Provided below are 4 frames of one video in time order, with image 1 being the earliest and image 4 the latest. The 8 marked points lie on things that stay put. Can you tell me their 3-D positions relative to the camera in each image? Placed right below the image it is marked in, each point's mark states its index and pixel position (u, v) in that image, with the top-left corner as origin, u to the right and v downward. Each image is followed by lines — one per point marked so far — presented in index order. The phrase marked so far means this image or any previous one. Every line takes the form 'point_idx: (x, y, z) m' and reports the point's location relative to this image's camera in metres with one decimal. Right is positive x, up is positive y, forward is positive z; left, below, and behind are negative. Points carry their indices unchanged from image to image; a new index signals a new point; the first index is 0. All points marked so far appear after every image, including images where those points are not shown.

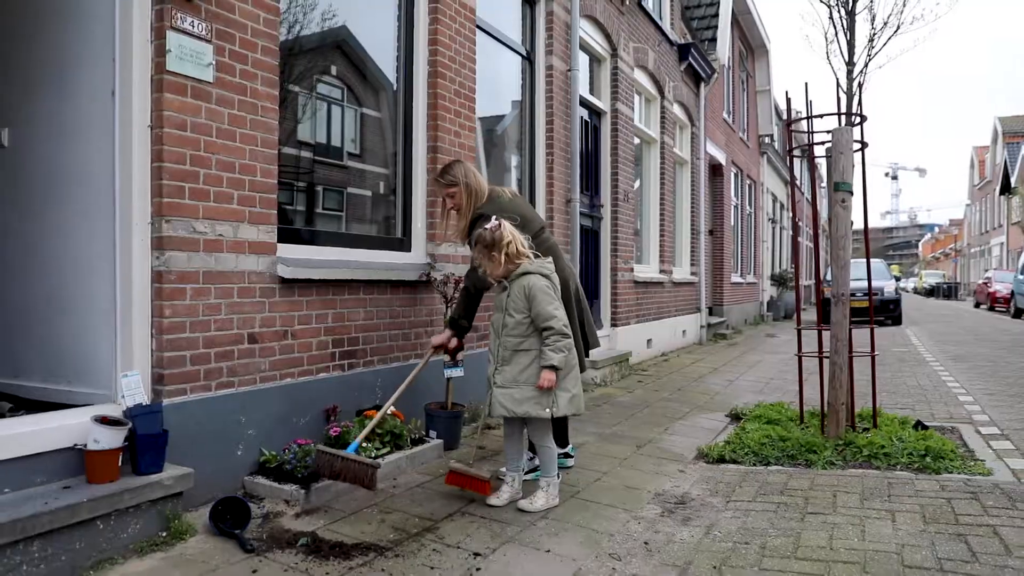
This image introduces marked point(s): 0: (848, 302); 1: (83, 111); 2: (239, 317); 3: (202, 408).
0: (+2.3, -0.1, +5.0) m
1: (-2.1, +0.9, +3.5) m
2: (-1.4, -0.1, +3.7) m
3: (-1.5, -0.6, +3.5) m
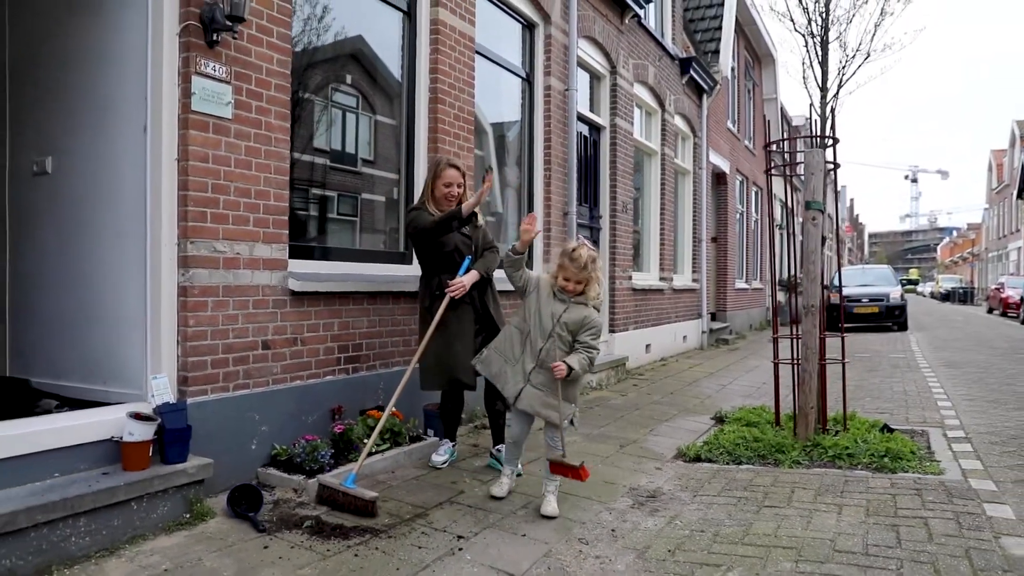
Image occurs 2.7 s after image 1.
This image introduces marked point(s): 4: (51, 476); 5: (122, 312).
0: (+2.3, -0.2, +5.4) m
1: (-2.2, +0.8, +4.0) m
2: (-1.5, -0.2, +4.2) m
3: (-1.6, -0.6, +3.9) m
4: (-2.1, -0.8, +3.3) m
5: (-2.1, -0.1, +4.0) m
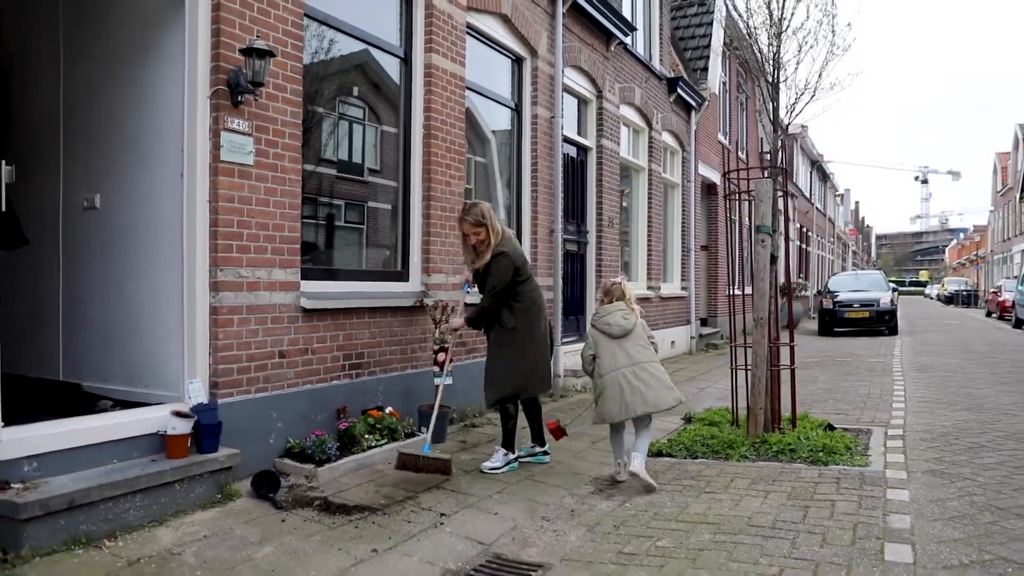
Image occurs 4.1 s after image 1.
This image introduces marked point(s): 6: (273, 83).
0: (+2.1, -0.3, +6.1) m
1: (-2.3, +0.7, +4.8) m
2: (-1.6, -0.3, +4.9) m
3: (-1.7, -0.8, +4.7) m
4: (-2.2, -1.0, +4.0) m
5: (-2.3, -0.3, +4.7) m
6: (-1.6, +1.4, +4.9) m
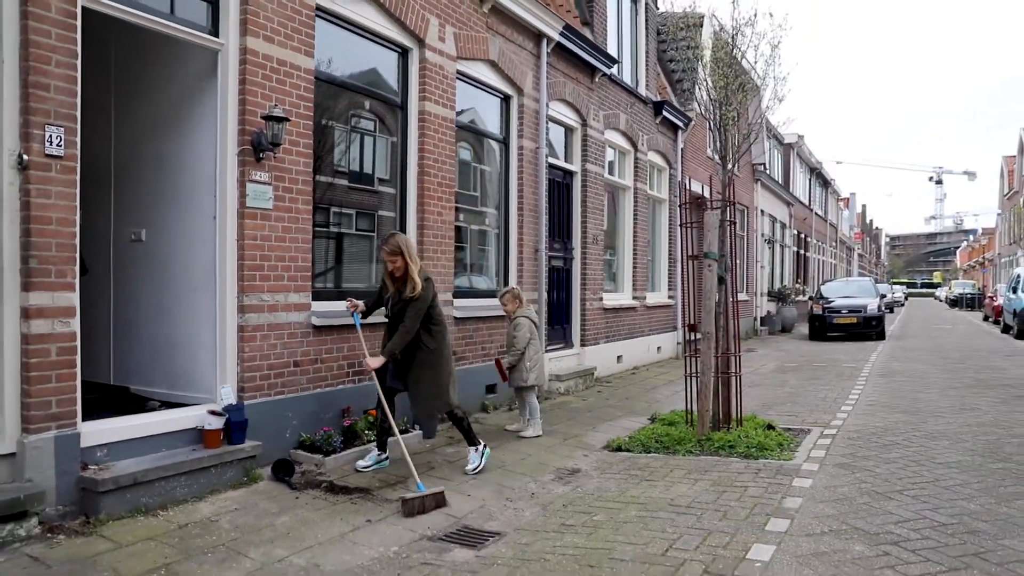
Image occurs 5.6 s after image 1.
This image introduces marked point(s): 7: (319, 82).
0: (+2.0, -0.5, +7.1) m
1: (-2.5, +0.5, +5.8) m
2: (-1.8, -0.5, +5.9) m
3: (-1.9, -0.9, +5.7) m
4: (-2.5, -1.1, +5.1) m
5: (-2.5, -0.4, +5.8) m
6: (-1.8, +1.2, +6.0) m
7: (-1.7, +1.8, +6.5) m
